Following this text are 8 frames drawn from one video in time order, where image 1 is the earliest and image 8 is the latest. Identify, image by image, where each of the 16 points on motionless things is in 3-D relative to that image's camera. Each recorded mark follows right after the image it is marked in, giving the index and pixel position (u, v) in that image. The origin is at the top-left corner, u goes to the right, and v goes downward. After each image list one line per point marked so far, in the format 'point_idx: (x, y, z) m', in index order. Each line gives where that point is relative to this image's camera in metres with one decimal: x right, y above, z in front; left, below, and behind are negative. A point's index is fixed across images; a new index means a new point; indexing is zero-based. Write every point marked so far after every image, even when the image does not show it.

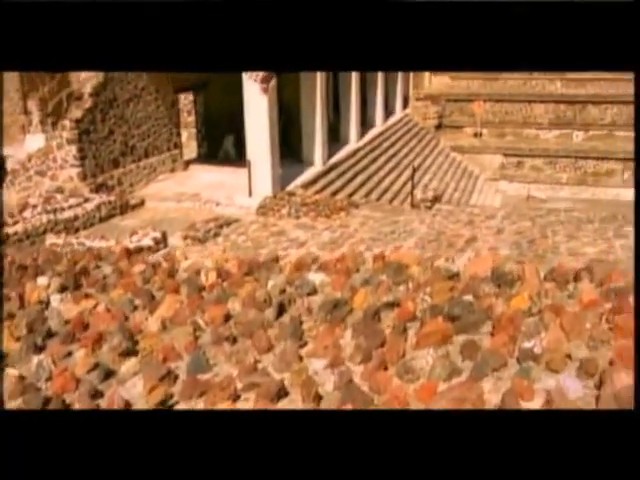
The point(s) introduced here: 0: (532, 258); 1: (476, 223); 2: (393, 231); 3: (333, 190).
0: (+1.9, -0.2, +6.2) m
1: (+1.7, +0.2, +7.5) m
2: (+0.8, +0.1, +7.4) m
3: (+0.2, +0.7, +10.2) m
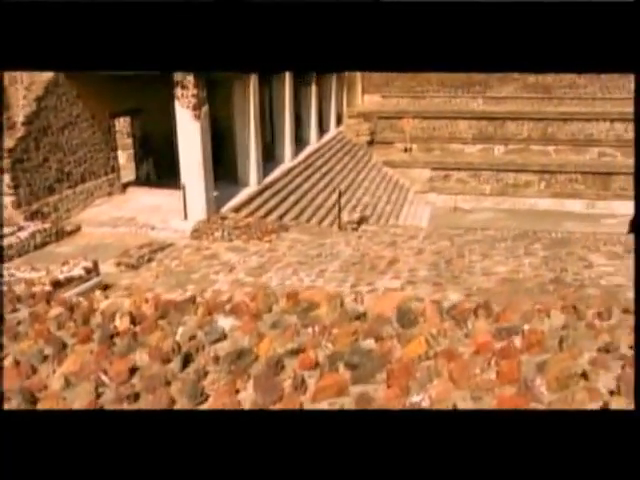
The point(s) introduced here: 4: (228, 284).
0: (+1.2, -0.4, +6.6) m
1: (+0.9, 0.0, +7.8) m
2: (0.0, -0.2, +7.7) m
3: (-0.8, +0.4, +10.4) m
4: (-0.9, -0.4, +7.0) m
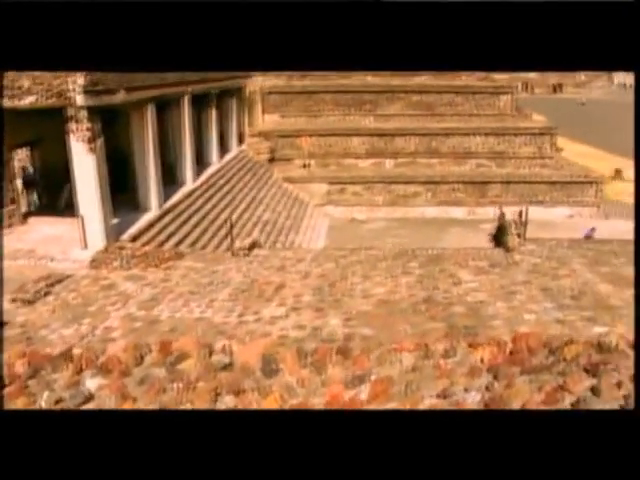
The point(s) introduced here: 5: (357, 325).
0: (+0.1, -0.6, +7.0) m
1: (-0.4, -0.3, +8.2) m
2: (-1.3, -0.5, +7.9) m
3: (-2.4, +0.1, +10.5) m
4: (-2.1, -0.8, +7.1) m
5: (+0.3, -0.8, +6.4) m
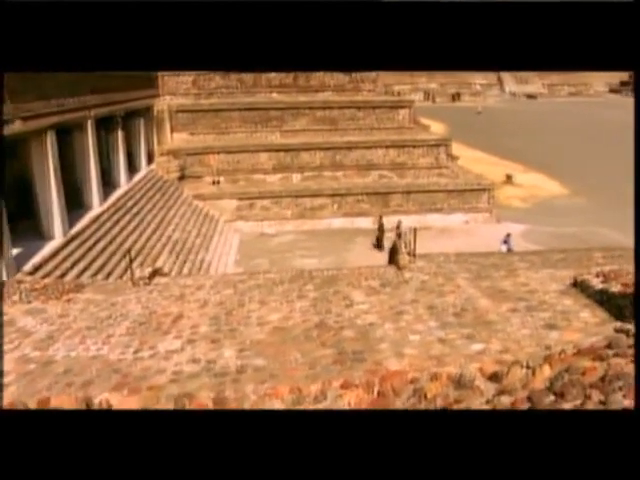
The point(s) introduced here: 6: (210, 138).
0: (-1.0, -1.0, +7.1) m
1: (-1.6, -0.7, +8.3) m
2: (-2.4, -0.9, +7.9) m
3: (-3.8, -0.4, +10.4) m
4: (-3.2, -1.3, +7.1) m
5: (-0.7, -1.1, +6.5) m
6: (-3.0, +2.8, +18.9) m
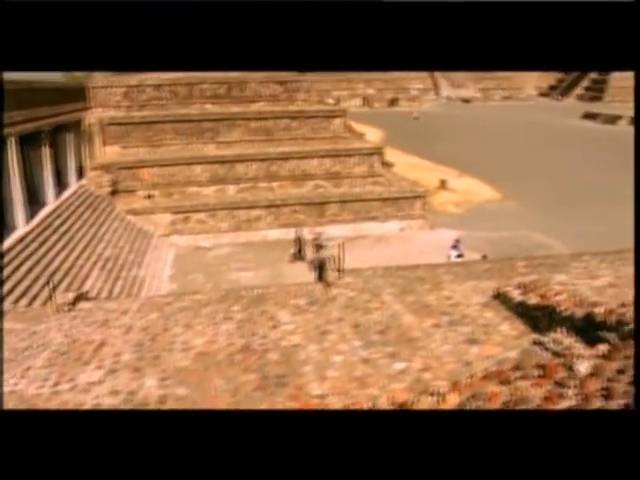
0: (-1.8, -1.2, +7.0) m
1: (-2.5, -1.0, +8.1) m
2: (-3.3, -1.2, +7.7) m
3: (-4.8, -0.7, +10.0) m
4: (-3.9, -1.6, +6.7) m
5: (-1.4, -1.4, +6.4) m
6: (-4.8, +2.4, +18.6) m
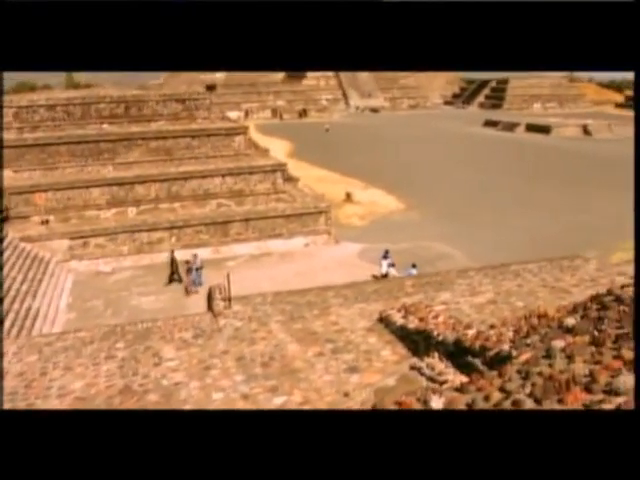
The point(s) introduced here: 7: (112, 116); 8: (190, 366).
0: (-2.9, -1.7, +6.7) m
1: (-3.8, -1.4, +7.7) m
2: (-4.5, -1.7, +7.2) m
3: (-6.4, -1.3, +9.4) m
4: (-5.0, -2.1, +6.2) m
5: (-2.5, -1.8, +6.2) m
6: (-7.4, +1.7, +17.9) m
7: (-5.9, +3.6, +19.5) m
8: (-1.4, -1.3, +7.2) m
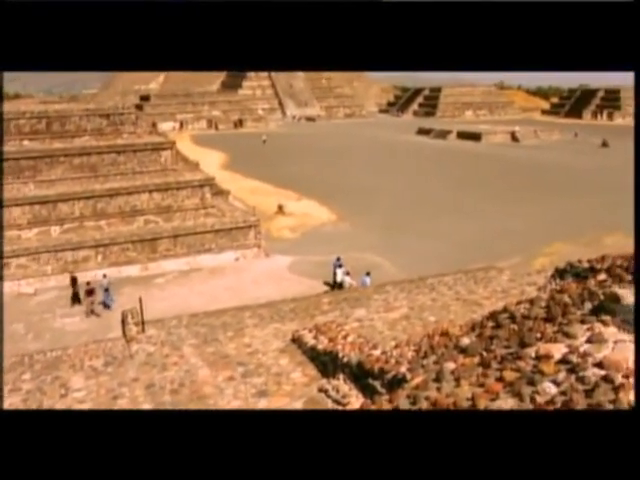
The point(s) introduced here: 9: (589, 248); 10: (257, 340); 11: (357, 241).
0: (-3.8, -2.0, +6.4) m
1: (-4.7, -1.8, +7.3) m
2: (-5.4, -2.1, +6.8) m
3: (-7.4, -1.8, +8.8) m
4: (-5.8, -2.5, +5.8) m
5: (-3.3, -2.1, +5.9) m
6: (-9.2, +1.1, +17.2) m
7: (-8.0, +3.0, +19.0) m
8: (-2.3, -1.6, +7.1) m
9: (+6.9, -0.2, +17.6) m
10: (-0.7, -1.2, +8.1) m
11: (+1.0, 0.0, +18.8) m
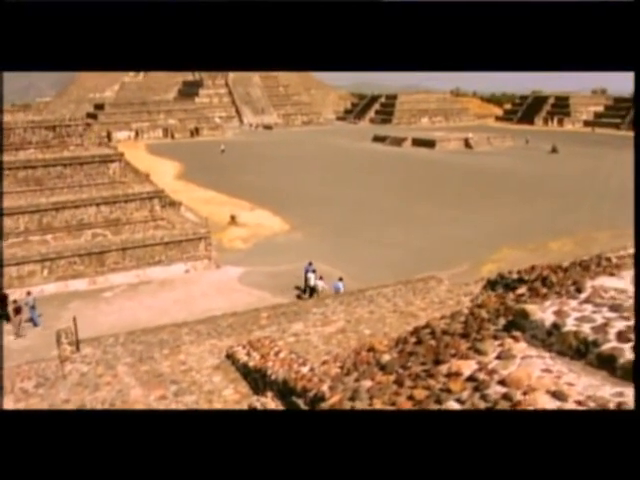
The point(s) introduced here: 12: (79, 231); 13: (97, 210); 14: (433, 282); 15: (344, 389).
0: (-4.5, -2.2, +6.2) m
1: (-5.4, -2.0, +7.1) m
2: (-6.1, -2.3, +6.5) m
3: (-8.2, -2.1, +8.4) m
4: (-6.4, -2.7, +5.5) m
5: (-4.0, -2.3, +5.8) m
6: (-10.5, +0.7, +16.8) m
7: (-9.3, +2.6, +18.7) m
8: (-3.0, -1.8, +7.0) m
9: (+5.6, -0.4, +18.0) m
10: (-1.5, -1.4, +8.1) m
11: (-0.3, -0.3, +18.8) m
12: (-6.0, +0.2, +17.2) m
13: (-5.7, +0.8, +17.6) m
14: (+1.8, -0.6, +10.6) m
15: (+0.2, -1.3, +5.9) m
